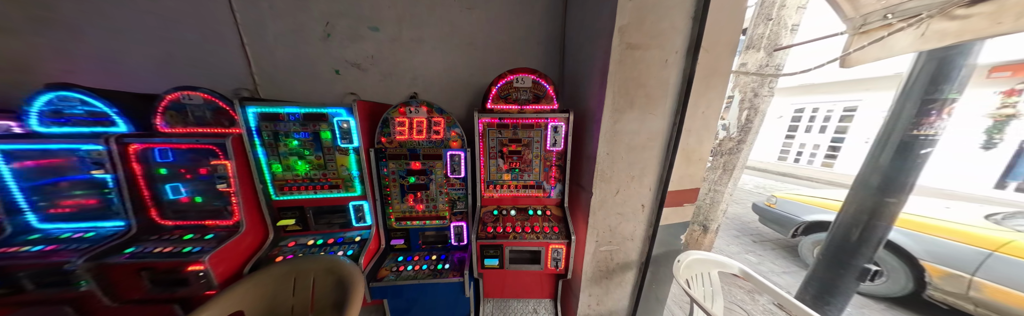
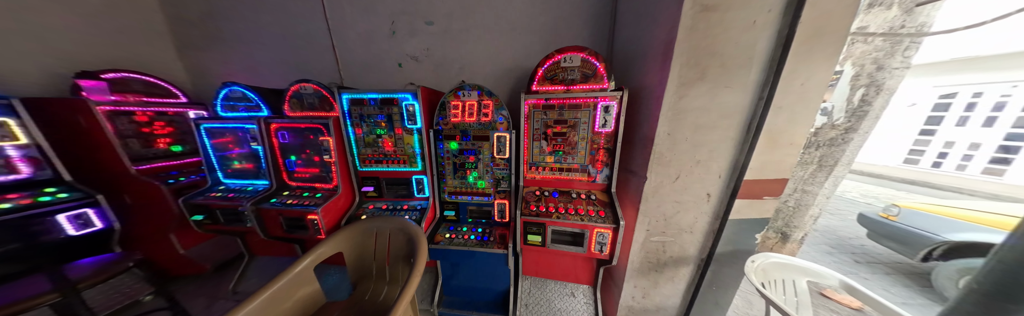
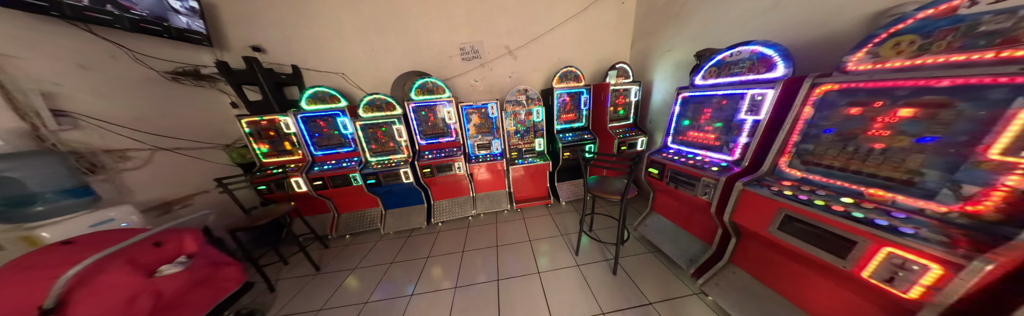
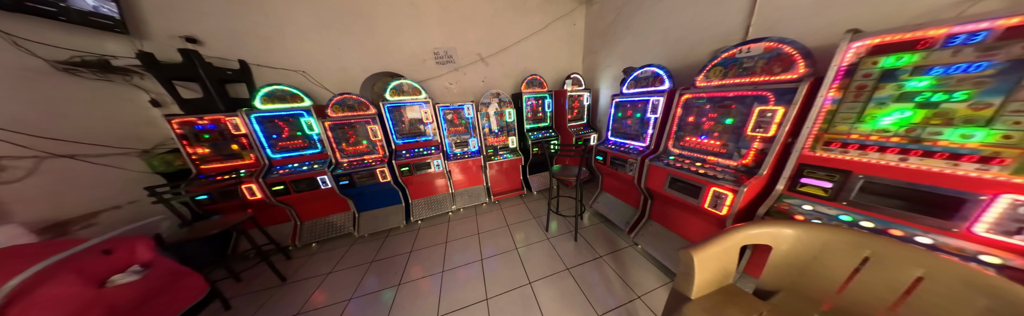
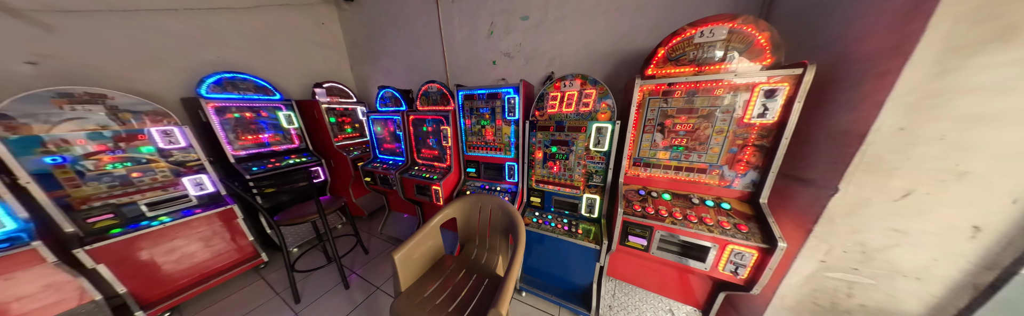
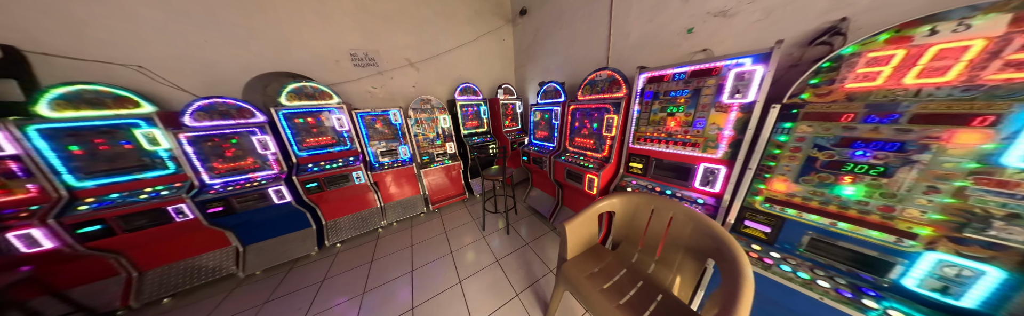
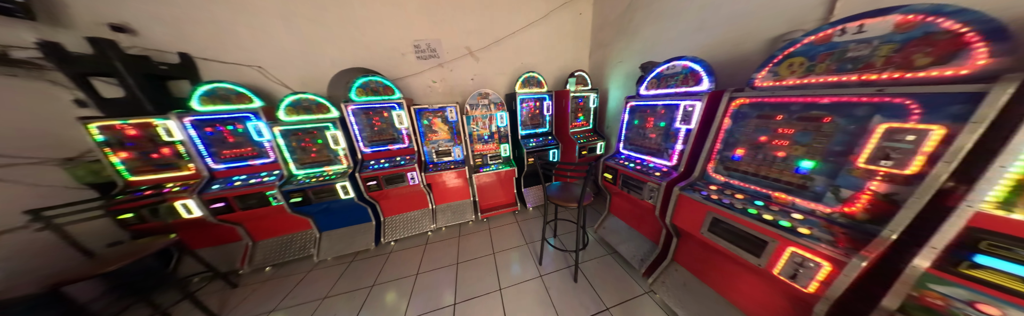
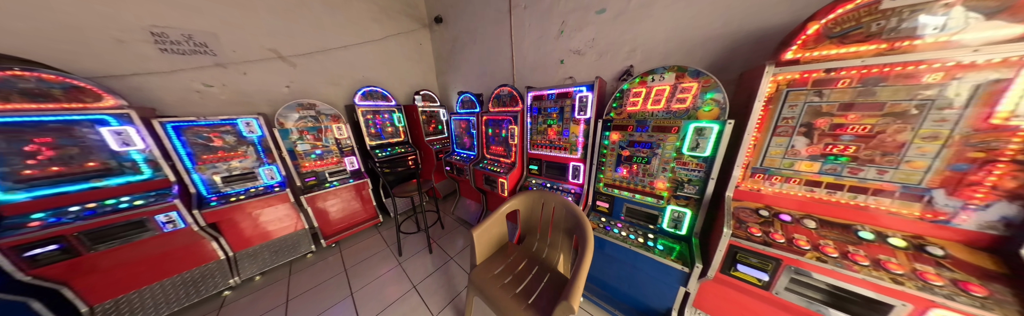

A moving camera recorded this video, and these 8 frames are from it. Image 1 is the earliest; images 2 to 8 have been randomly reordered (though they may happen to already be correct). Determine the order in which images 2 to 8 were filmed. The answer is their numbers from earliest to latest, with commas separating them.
2, 5, 8, 6, 4, 3, 7
